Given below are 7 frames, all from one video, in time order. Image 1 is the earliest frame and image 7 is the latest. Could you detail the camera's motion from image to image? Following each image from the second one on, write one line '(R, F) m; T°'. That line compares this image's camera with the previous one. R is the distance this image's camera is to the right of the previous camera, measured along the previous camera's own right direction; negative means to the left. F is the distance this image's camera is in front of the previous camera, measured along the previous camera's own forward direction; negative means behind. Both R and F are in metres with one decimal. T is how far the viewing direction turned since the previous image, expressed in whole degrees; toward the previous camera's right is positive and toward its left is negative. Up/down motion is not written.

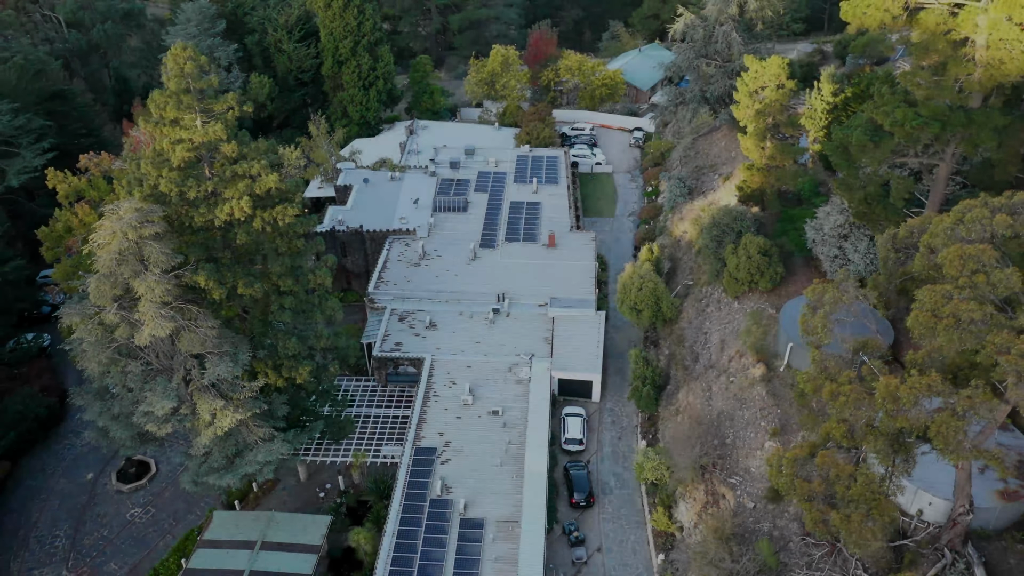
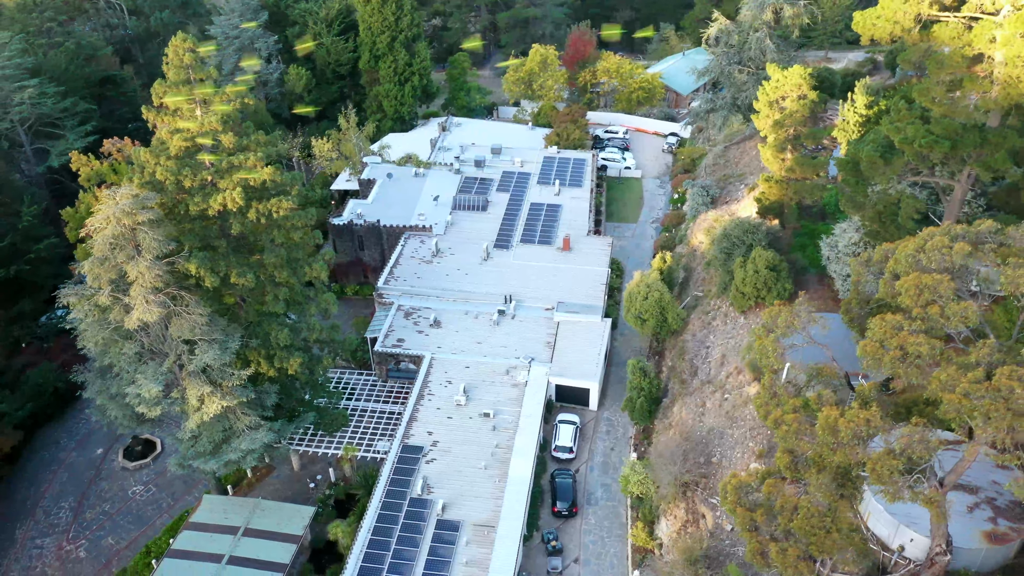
(+2.1, +0.3) m; -4°
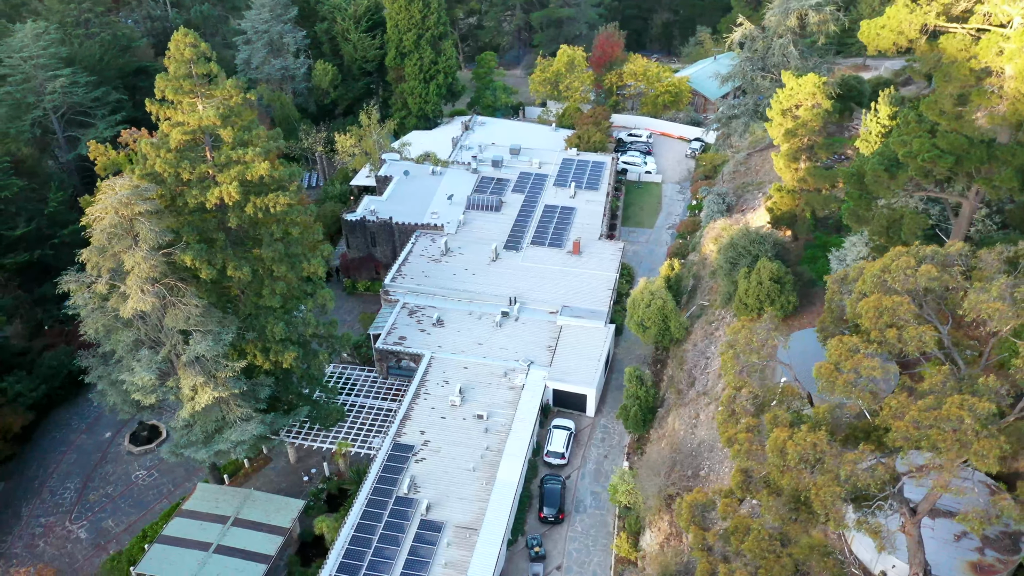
(+1.5, +0.2) m; -3°
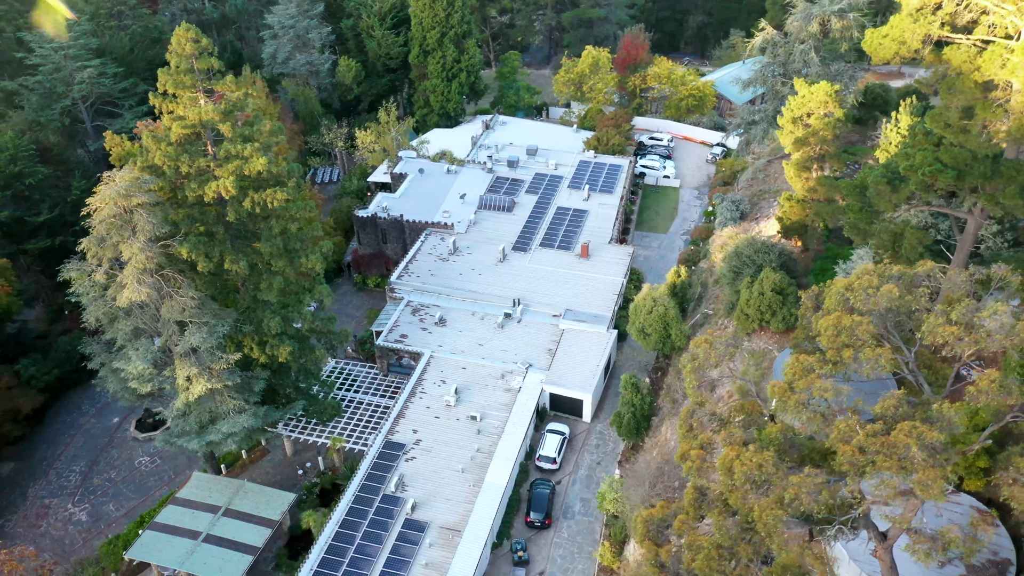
(+1.4, +0.2) m; -2°
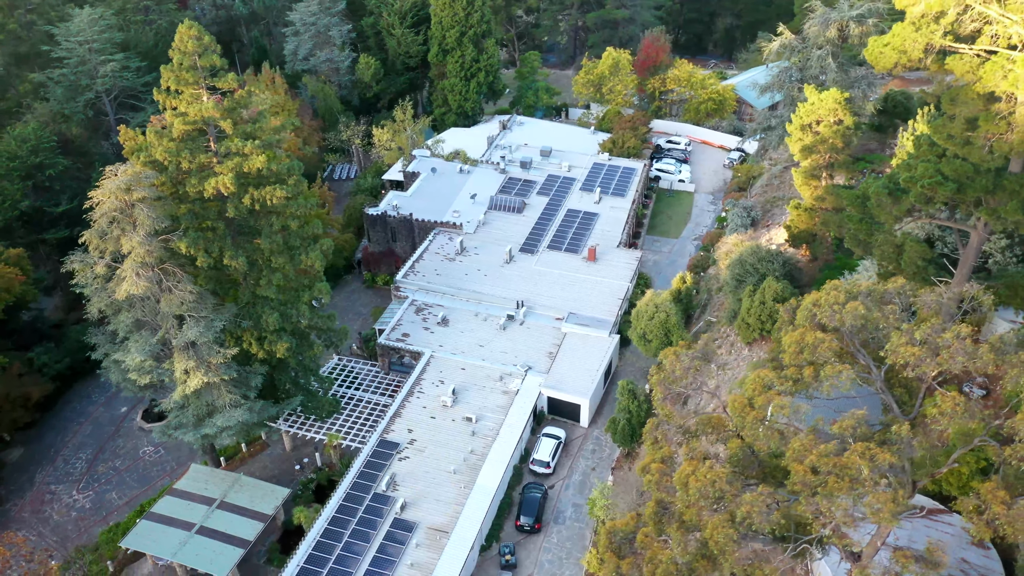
(+1.1, +0.1) m; -2°
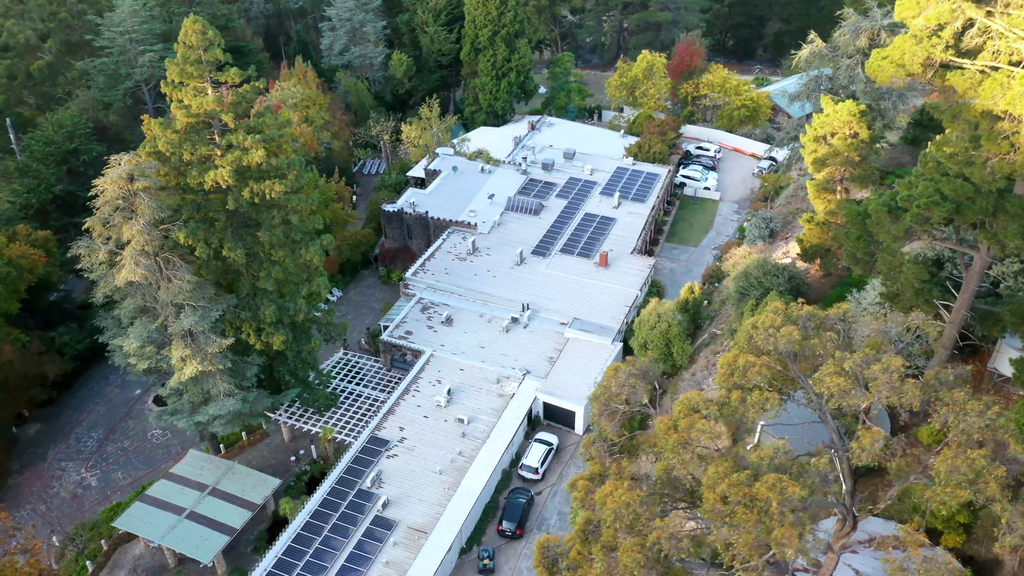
(+1.9, +0.2) m; -3°
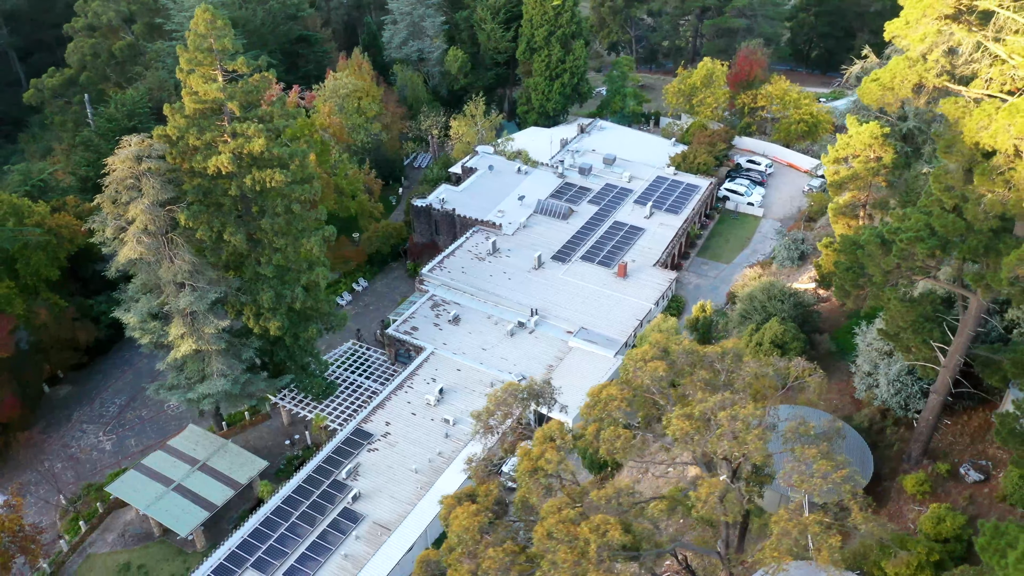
(+3.3, +0.4) m; -5°
